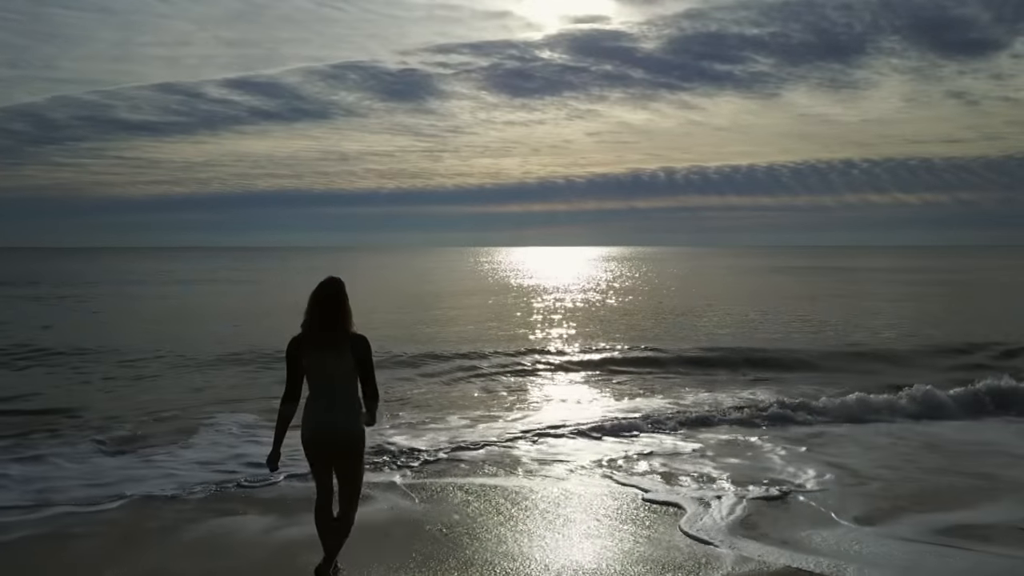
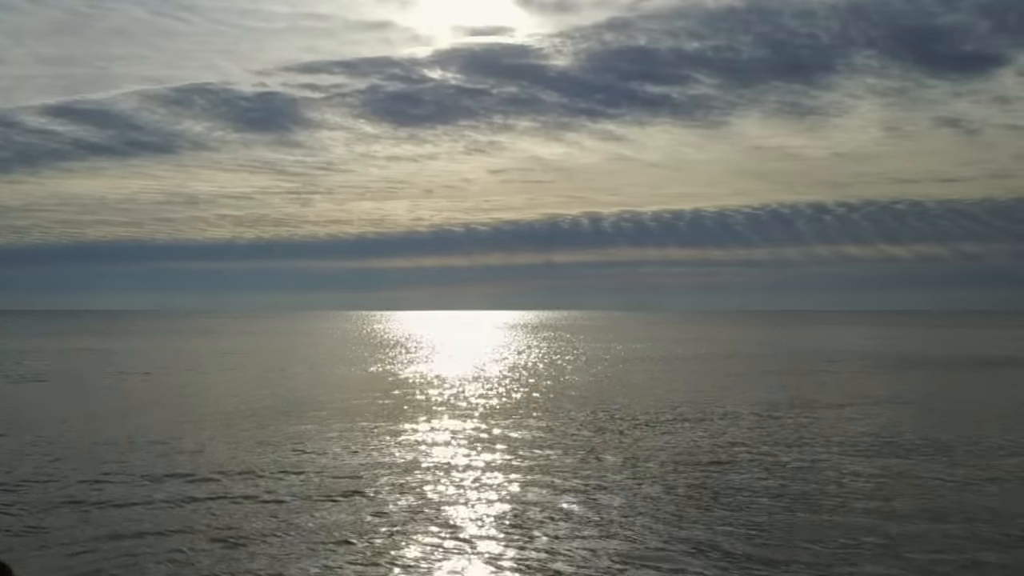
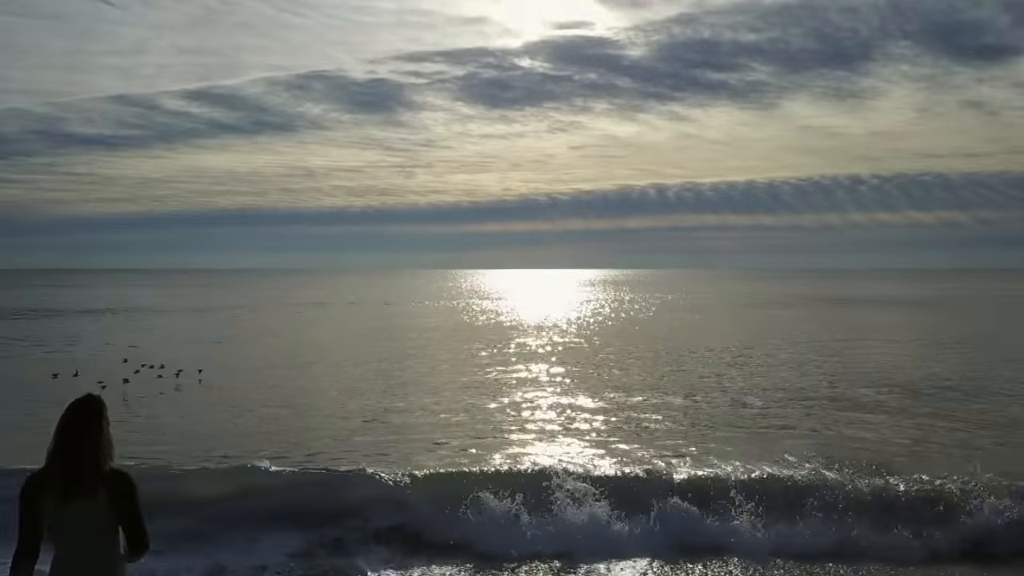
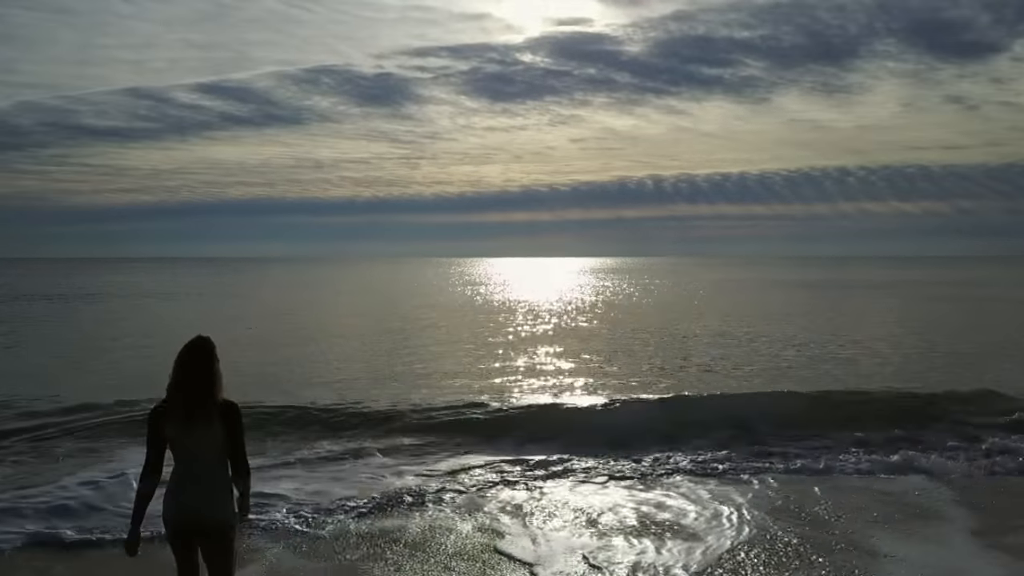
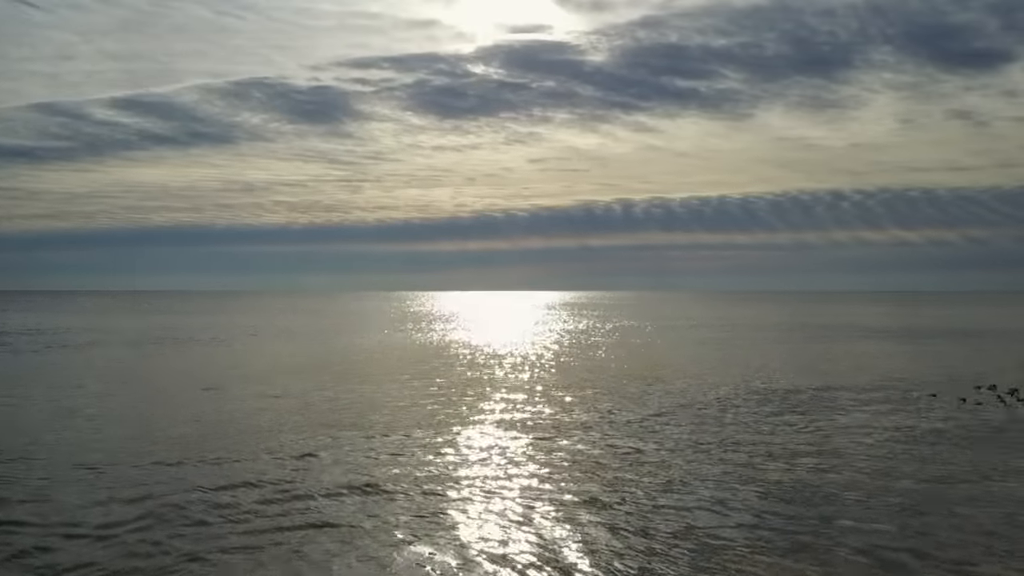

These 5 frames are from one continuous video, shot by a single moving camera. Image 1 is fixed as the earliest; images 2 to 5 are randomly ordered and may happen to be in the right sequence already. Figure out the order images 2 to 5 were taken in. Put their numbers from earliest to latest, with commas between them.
4, 3, 5, 2
